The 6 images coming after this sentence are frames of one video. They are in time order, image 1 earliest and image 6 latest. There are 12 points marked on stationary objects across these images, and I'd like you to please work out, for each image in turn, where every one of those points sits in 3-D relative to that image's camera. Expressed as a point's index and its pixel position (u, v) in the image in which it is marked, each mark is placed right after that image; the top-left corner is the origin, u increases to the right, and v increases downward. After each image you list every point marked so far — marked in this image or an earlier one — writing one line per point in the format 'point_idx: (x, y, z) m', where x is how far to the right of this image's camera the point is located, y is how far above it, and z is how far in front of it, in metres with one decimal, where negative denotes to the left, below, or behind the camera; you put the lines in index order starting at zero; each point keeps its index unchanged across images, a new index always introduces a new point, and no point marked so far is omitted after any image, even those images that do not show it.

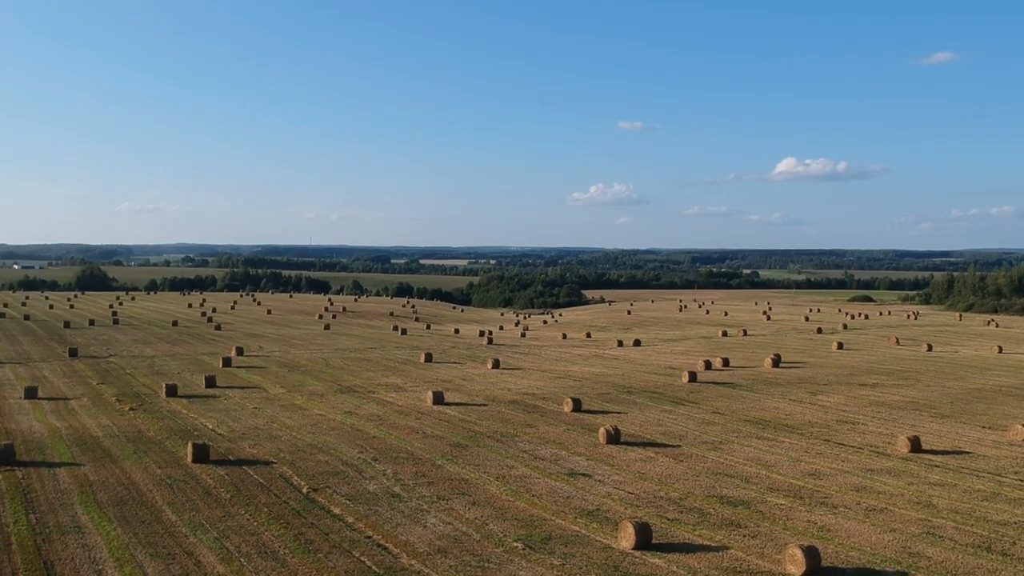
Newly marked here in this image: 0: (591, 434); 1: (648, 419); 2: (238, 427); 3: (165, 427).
0: (+1.6, -2.9, +17.4) m
1: (+3.0, -2.9, +19.3) m
2: (-5.6, -2.8, +17.9) m
3: (-6.9, -2.8, +17.5) m
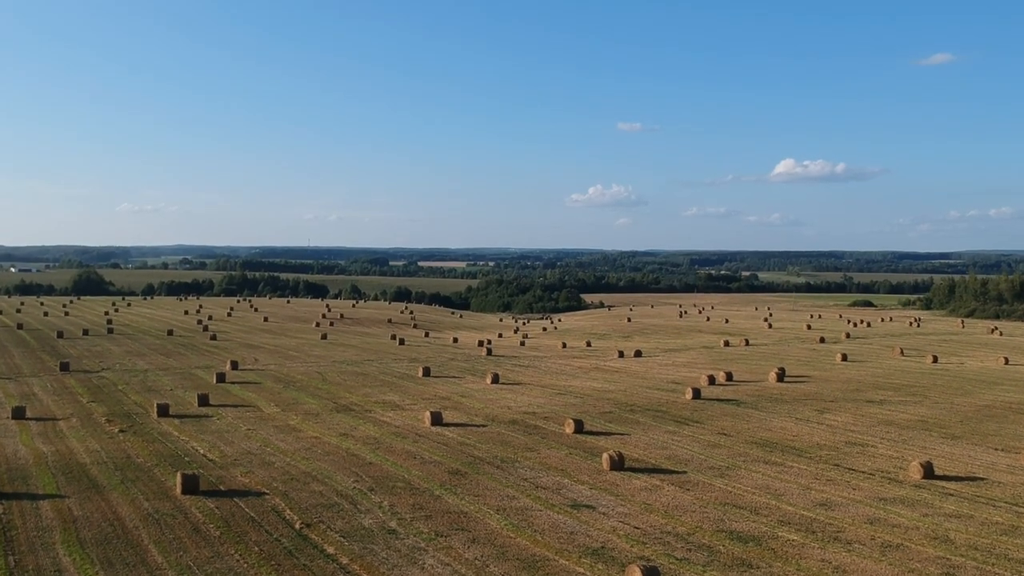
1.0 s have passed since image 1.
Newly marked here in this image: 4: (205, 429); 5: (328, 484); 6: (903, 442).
0: (+1.6, -3.3, +16.9) m
1: (+3.0, -3.3, +18.8) m
2: (-5.6, -3.2, +17.3) m
3: (-6.9, -3.2, +17.0) m
4: (-6.8, -3.1, +19.5) m
5: (-3.1, -3.3, +14.8) m
6: (+8.6, -3.4, +19.4) m
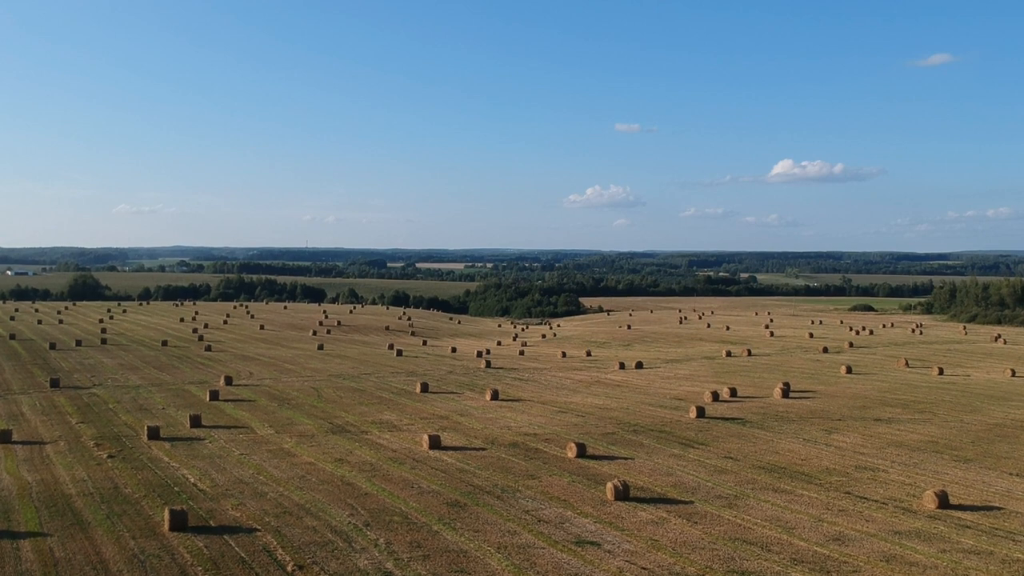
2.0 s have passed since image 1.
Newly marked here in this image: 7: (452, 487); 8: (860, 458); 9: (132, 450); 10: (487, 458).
0: (+1.6, -3.7, +16.3) m
1: (+3.0, -3.7, +18.3) m
2: (-5.5, -3.6, +16.8) m
3: (-6.9, -3.6, +16.4) m
4: (-6.8, -3.6, +19.0) m
5: (-3.1, -3.7, +14.3) m
6: (+8.6, -3.8, +18.8) m
7: (-1.1, -3.7, +16.3) m
8: (+7.7, -3.7, +19.5) m
9: (-8.3, -3.5, +19.2) m
10: (-0.5, -3.6, +18.6) m
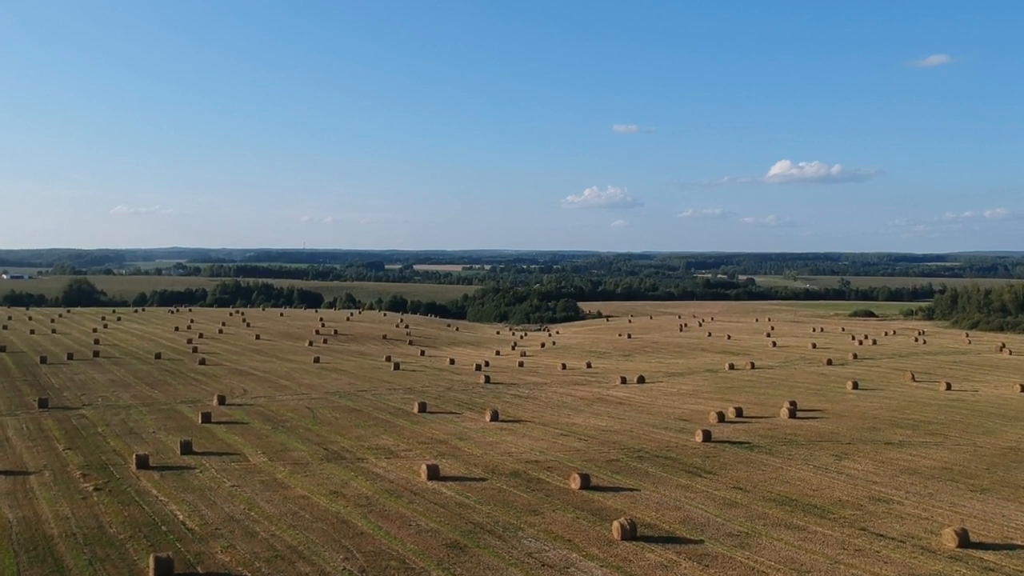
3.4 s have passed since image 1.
0: (+1.6, -4.2, +15.7) m
1: (+3.0, -4.2, +17.6) m
2: (-5.5, -4.2, +16.1) m
3: (-6.9, -4.1, +15.8) m
4: (-6.8, -4.1, +18.3) m
5: (-3.0, -4.2, +13.6) m
6: (+8.6, -4.3, +18.2) m
7: (-1.1, -4.2, +15.7) m
8: (+7.7, -4.3, +18.9) m
9: (-8.2, -4.1, +18.5) m
10: (-0.5, -4.1, +17.9) m
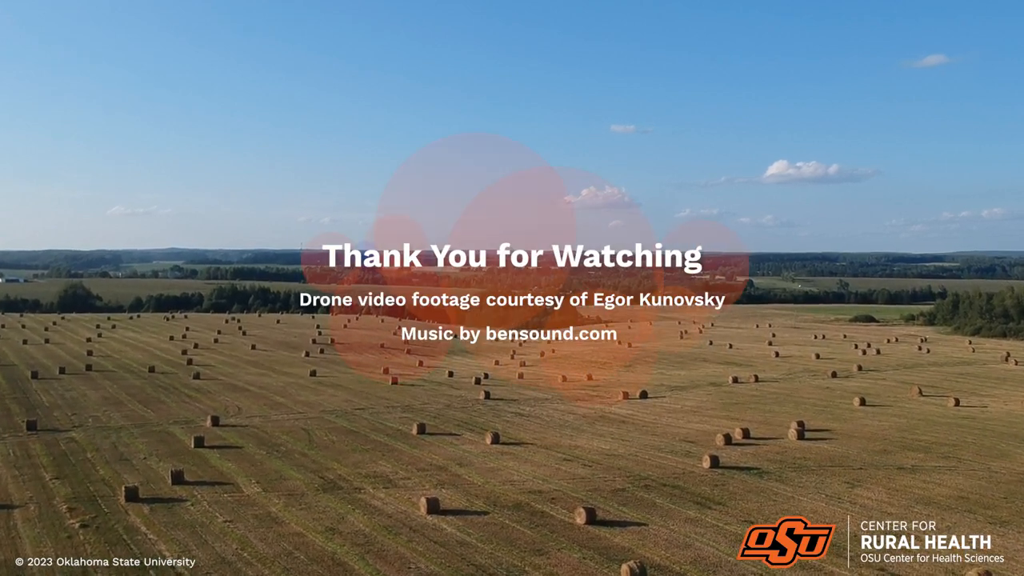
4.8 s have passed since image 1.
0: (+1.7, -4.8, +15.0) m
1: (+3.1, -4.7, +17.0) m
2: (-5.4, -4.7, +15.4) m
3: (-6.8, -4.7, +15.1) m
4: (-6.7, -4.7, +17.6) m
5: (-3.0, -4.8, +12.9) m
6: (+8.7, -4.8, +17.6) m
7: (-1.0, -4.8, +15.0) m
8: (+7.8, -4.8, +18.2) m
9: (-8.2, -4.6, +17.8) m
10: (-0.4, -4.6, +17.3) m
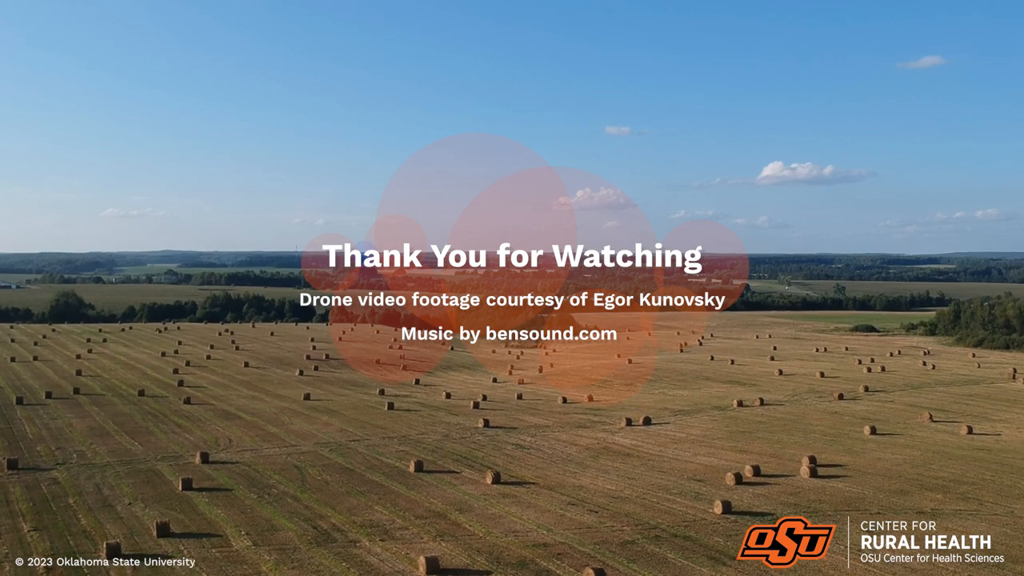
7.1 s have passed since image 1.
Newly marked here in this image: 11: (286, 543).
0: (+1.8, -5.7, +14.0) m
1: (+3.2, -5.6, +16.0) m
2: (-5.3, -5.6, +14.4) m
3: (-6.7, -5.6, +14.1) m
4: (-6.6, -5.6, +16.6) m
5: (-2.9, -5.7, +11.9) m
6: (+8.8, -5.7, +16.6) m
7: (-0.9, -5.7, +14.0) m
8: (+7.9, -5.7, +17.3) m
9: (-8.1, -5.5, +16.8) m
10: (-0.4, -5.5, +16.3) m
11: (-4.9, -5.4, +18.9) m
